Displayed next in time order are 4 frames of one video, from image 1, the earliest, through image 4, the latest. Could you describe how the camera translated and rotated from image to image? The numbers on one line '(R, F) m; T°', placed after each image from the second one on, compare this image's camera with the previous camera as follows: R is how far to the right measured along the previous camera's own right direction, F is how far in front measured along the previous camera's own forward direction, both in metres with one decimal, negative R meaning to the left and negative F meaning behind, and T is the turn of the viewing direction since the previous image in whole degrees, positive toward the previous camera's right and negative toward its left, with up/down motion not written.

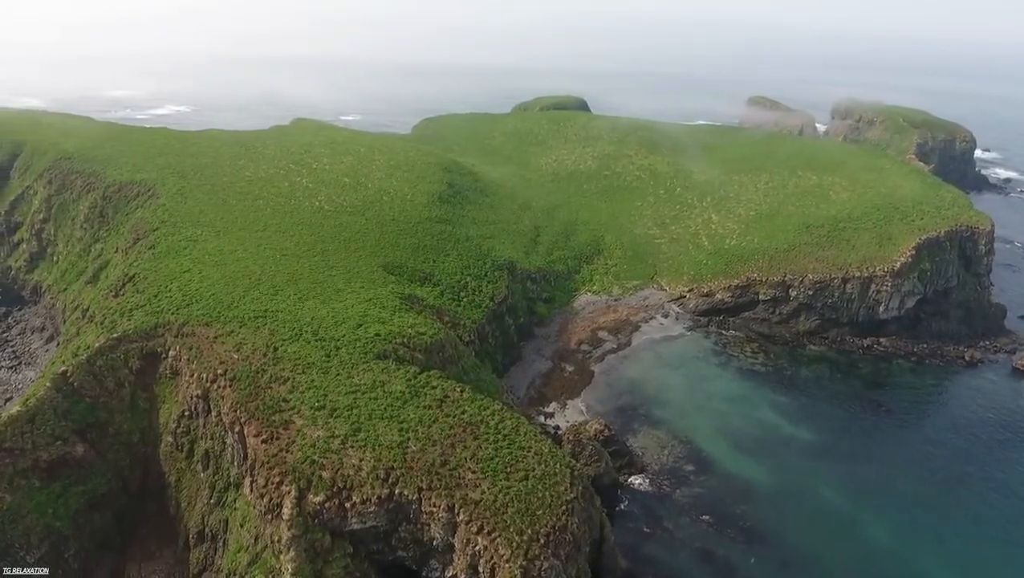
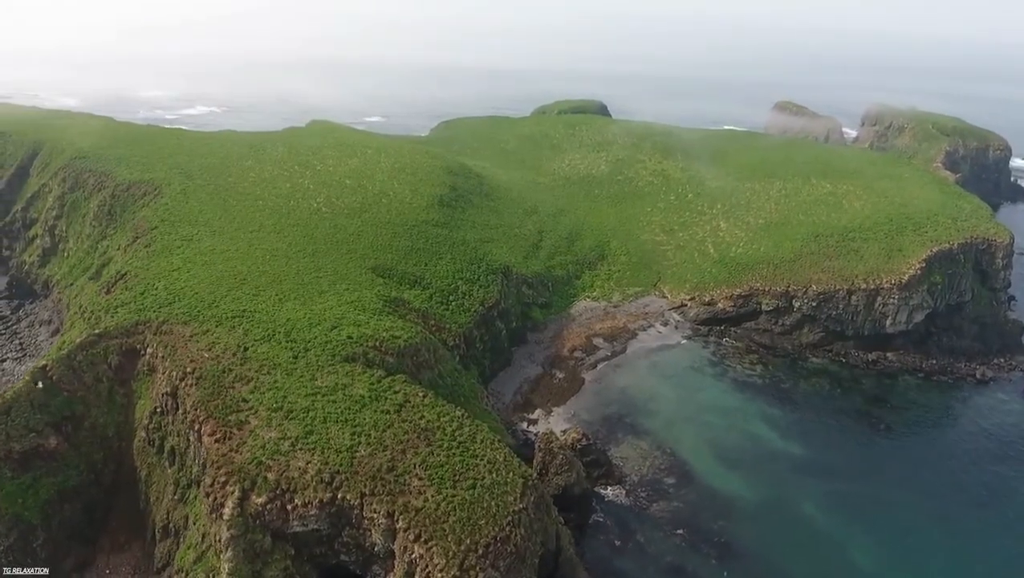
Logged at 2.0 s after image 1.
(+3.6, +0.2) m; -3°
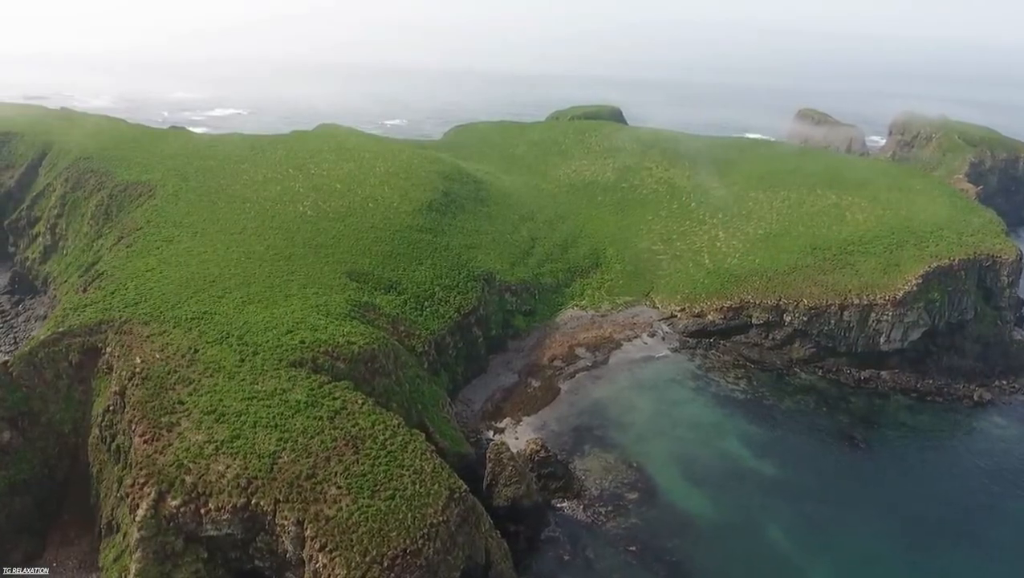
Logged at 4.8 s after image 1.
(+4.9, +0.4) m; -3°
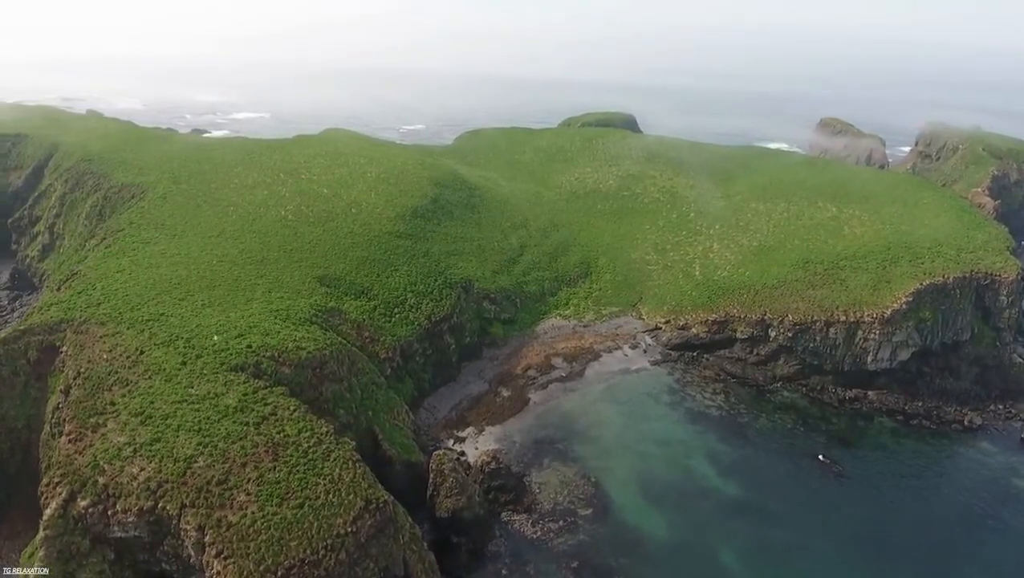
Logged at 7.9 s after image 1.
(+5.3, +0.5) m; -3°
